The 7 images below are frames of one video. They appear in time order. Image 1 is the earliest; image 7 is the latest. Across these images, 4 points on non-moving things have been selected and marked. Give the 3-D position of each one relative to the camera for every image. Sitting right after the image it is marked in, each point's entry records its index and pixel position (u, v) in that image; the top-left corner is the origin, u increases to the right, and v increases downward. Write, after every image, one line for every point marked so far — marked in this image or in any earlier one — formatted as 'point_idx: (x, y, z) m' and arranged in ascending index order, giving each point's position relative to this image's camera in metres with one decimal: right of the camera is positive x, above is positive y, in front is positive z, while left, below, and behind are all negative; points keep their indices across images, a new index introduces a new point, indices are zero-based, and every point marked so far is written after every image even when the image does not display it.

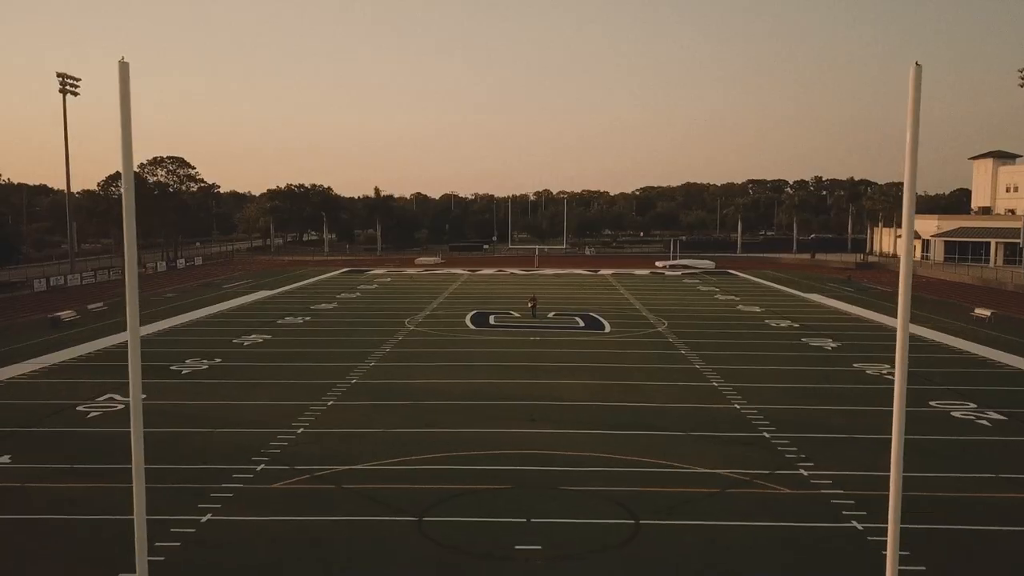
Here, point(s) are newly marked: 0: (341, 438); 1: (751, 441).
0: (-2.9, -2.5, +16.2) m
1: (+4.0, -2.6, +16.3) m
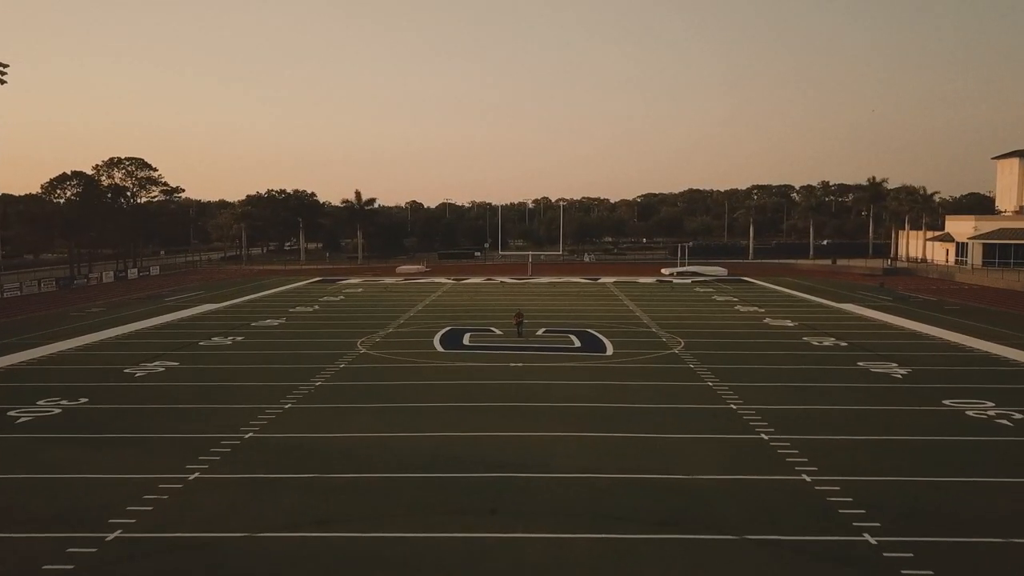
0: (-3.5, -2.7, +9.8) m
1: (+3.4, -2.7, +9.9) m
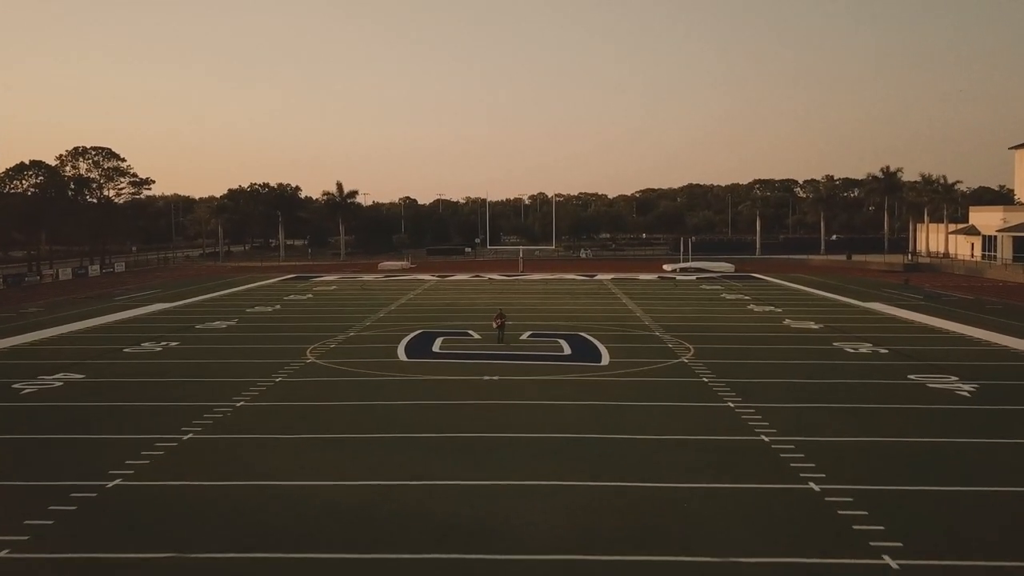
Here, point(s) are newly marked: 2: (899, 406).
0: (-3.9, -2.7, +5.7) m
1: (+2.9, -2.6, +5.8) m
2: (+6.6, -2.0, +16.7) m
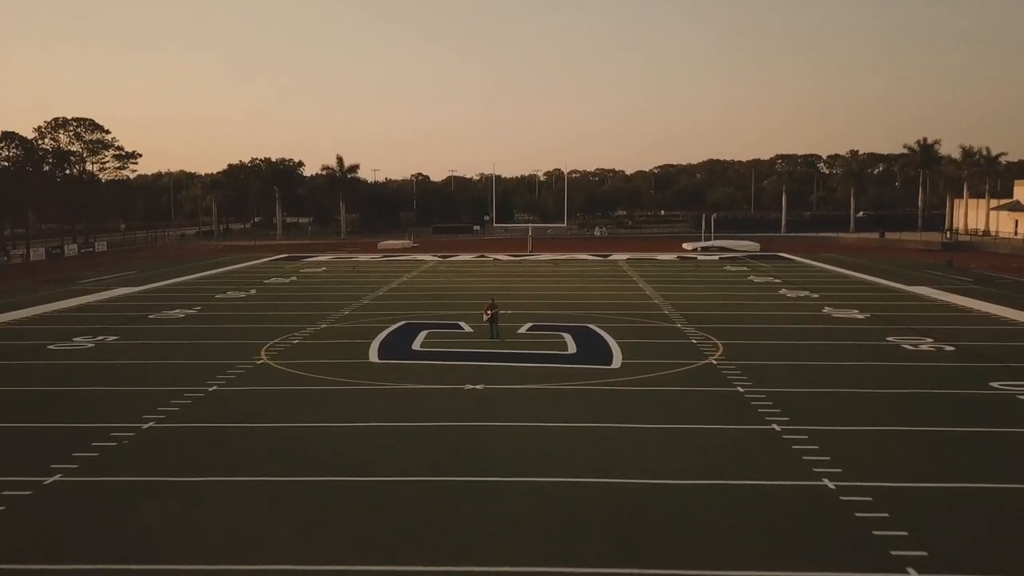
0: (-4.3, -2.8, +2.3) m
1: (+2.5, -2.7, +2.3) m
2: (+6.4, -1.8, +13.1) m
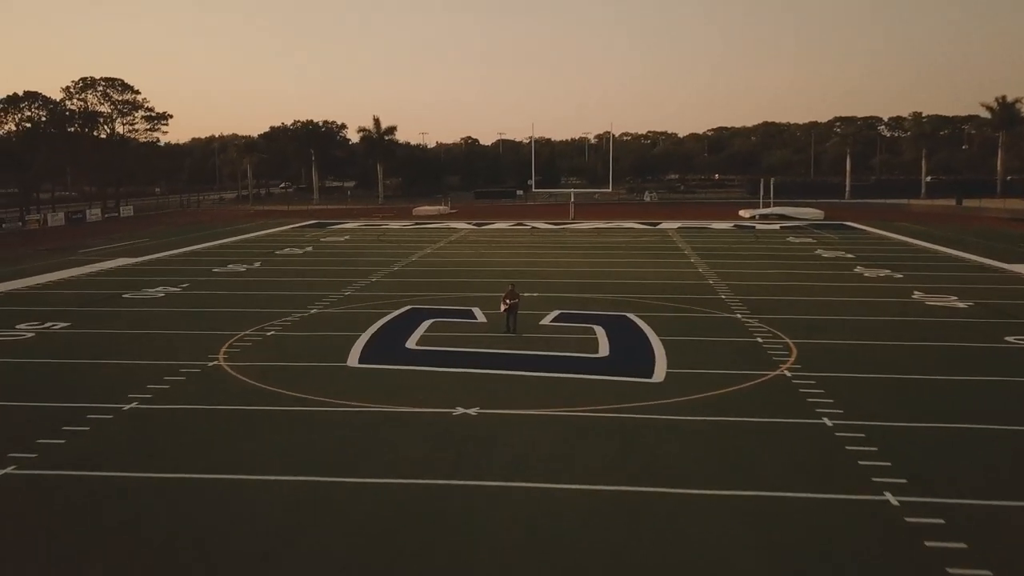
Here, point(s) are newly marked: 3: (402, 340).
0: (-4.9, -3.1, -0.9) m
1: (+1.9, -3.1, -1.4) m
2: (+6.4, -1.9, +9.2) m
3: (-1.7, -0.8, +15.7) m
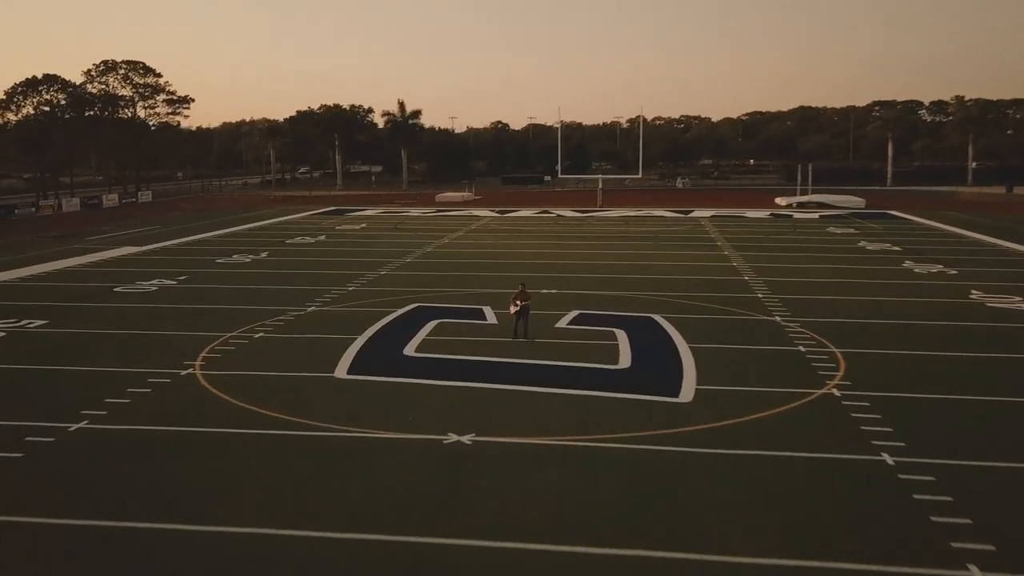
0: (-5.3, -3.3, -2.3) m
1: (+1.5, -3.4, -3.0) m
2: (+6.3, -2.0, +7.4) m
3: (-1.6, -0.8, +14.2) m
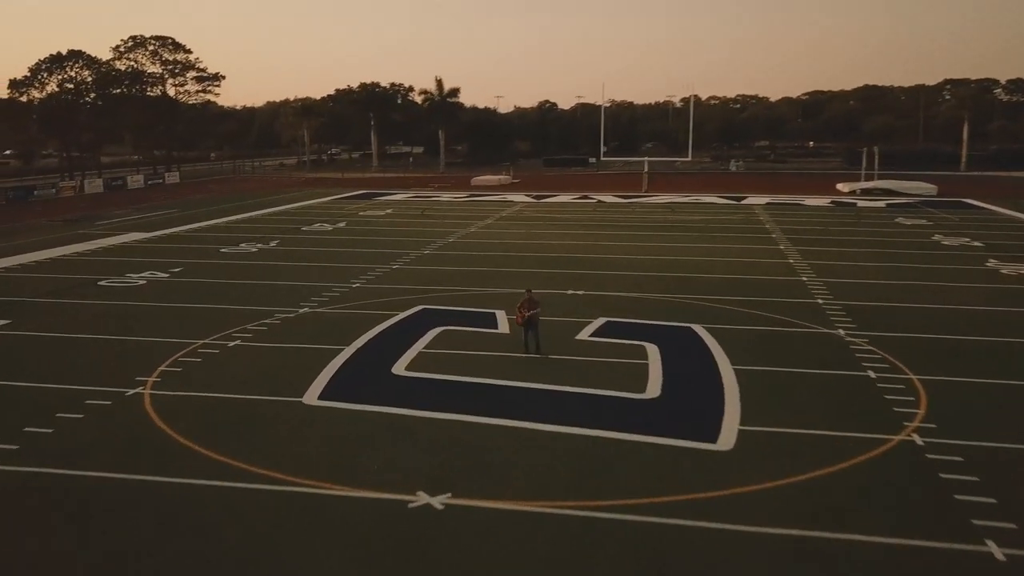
0: (-6.1, -3.6, -4.1) m
1: (+0.7, -3.8, -5.1) m
2: (+6.1, -2.3, +5.0) m
3: (-1.4, -0.8, +12.1) m
